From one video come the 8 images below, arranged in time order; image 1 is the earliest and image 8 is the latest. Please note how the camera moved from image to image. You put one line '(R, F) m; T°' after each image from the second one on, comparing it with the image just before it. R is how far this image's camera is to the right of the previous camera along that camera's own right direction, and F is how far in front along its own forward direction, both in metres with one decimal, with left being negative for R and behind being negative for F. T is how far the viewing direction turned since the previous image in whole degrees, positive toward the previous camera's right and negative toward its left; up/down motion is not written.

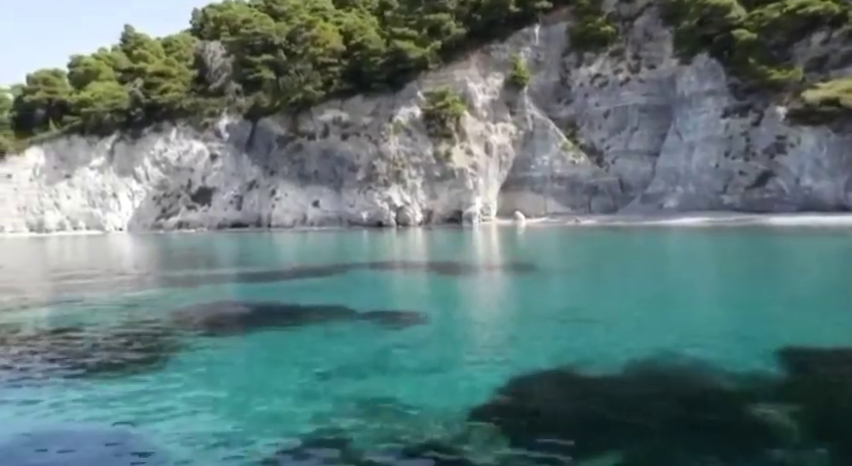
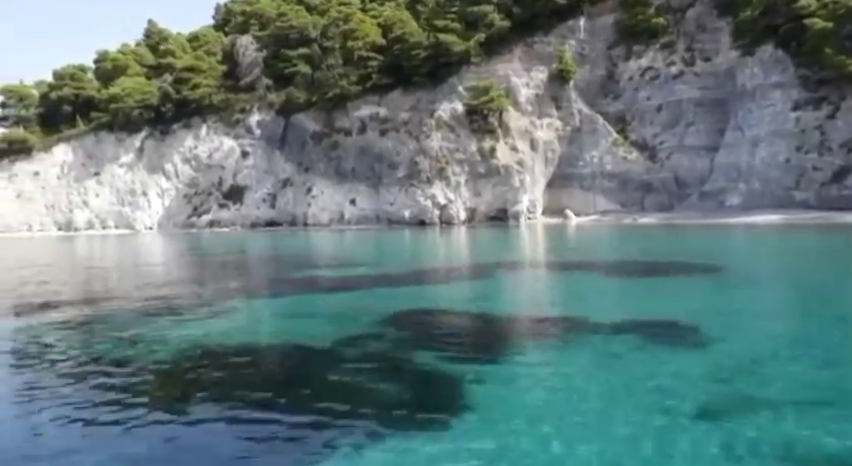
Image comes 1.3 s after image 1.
(-2.4, +1.3) m; 0°
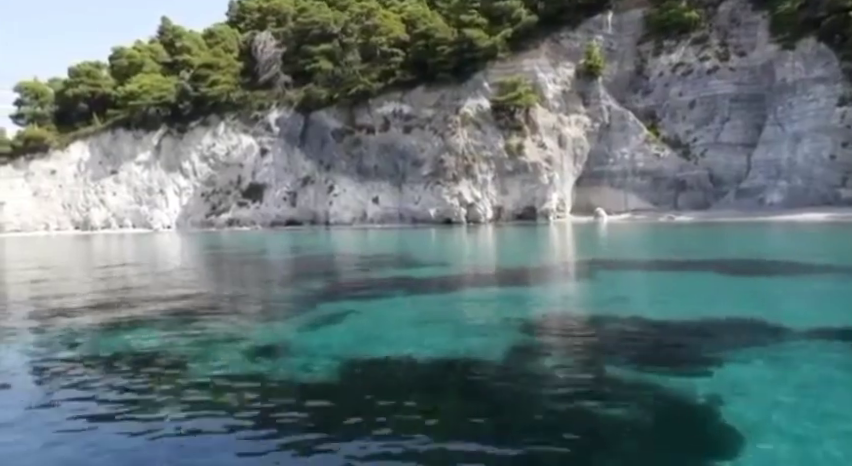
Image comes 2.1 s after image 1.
(-1.4, +0.8) m; 0°
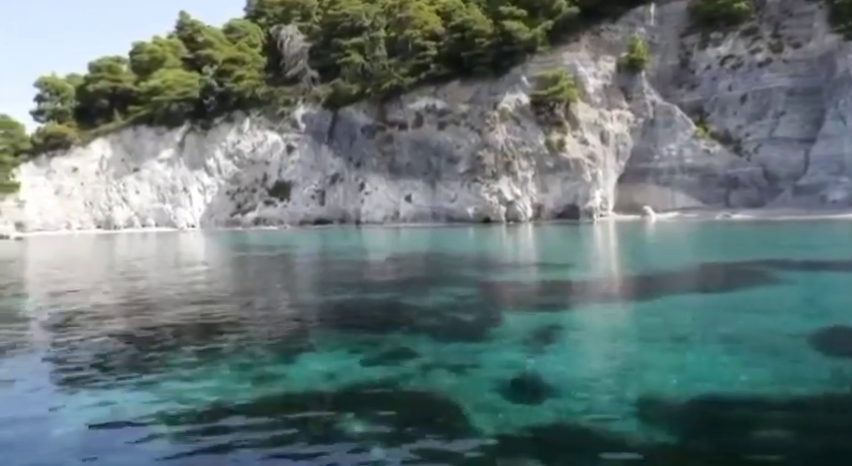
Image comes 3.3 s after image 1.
(-2.1, +1.4) m; 0°
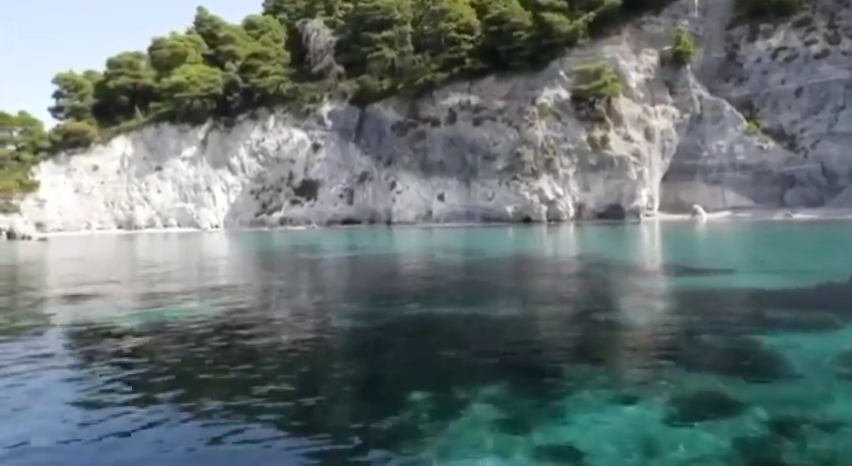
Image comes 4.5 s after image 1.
(-1.9, +1.5) m; 0°
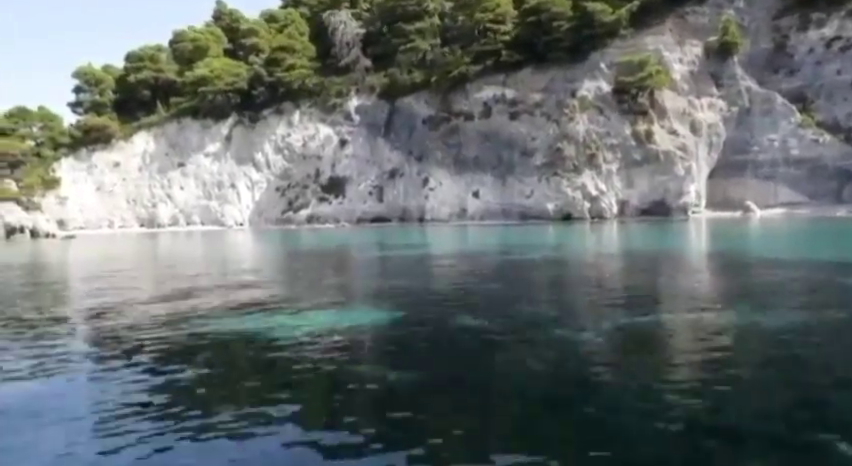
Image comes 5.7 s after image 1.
(-1.8, +1.4) m; 0°
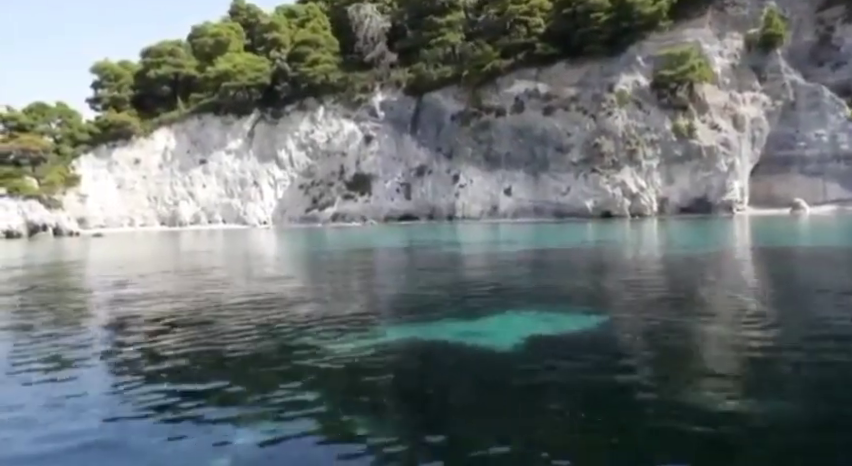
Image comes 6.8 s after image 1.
(-1.7, +1.1) m; 0°
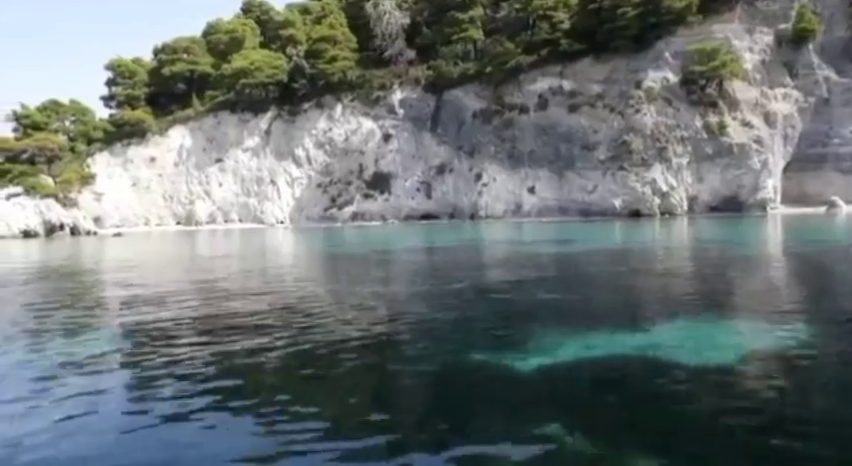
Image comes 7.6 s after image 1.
(-1.2, +0.8) m; 0°
